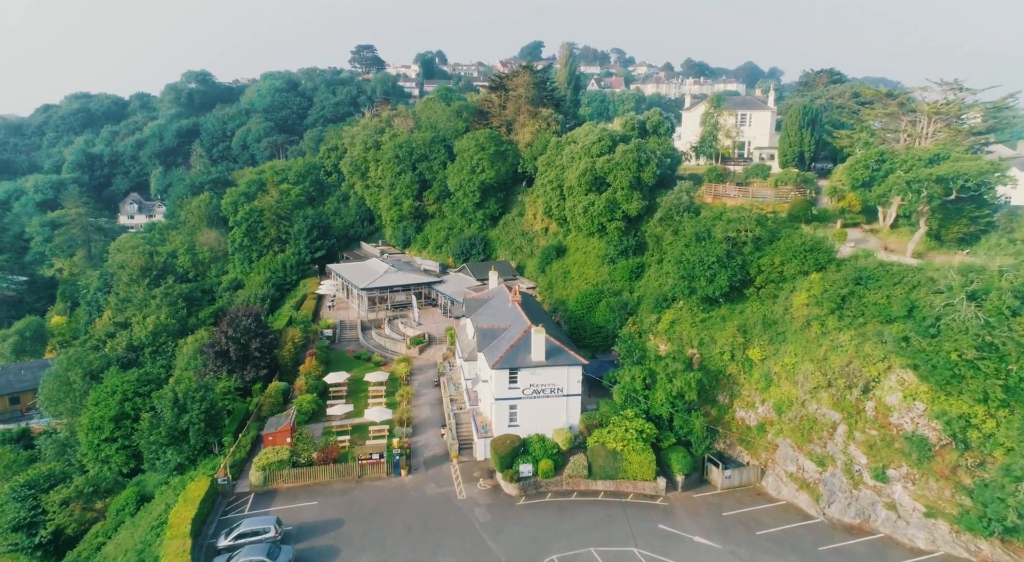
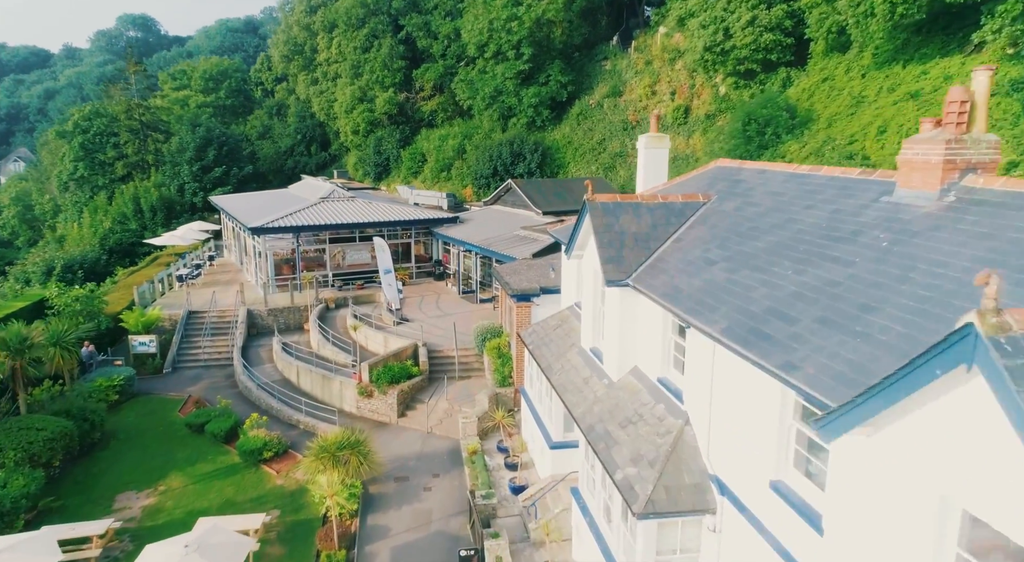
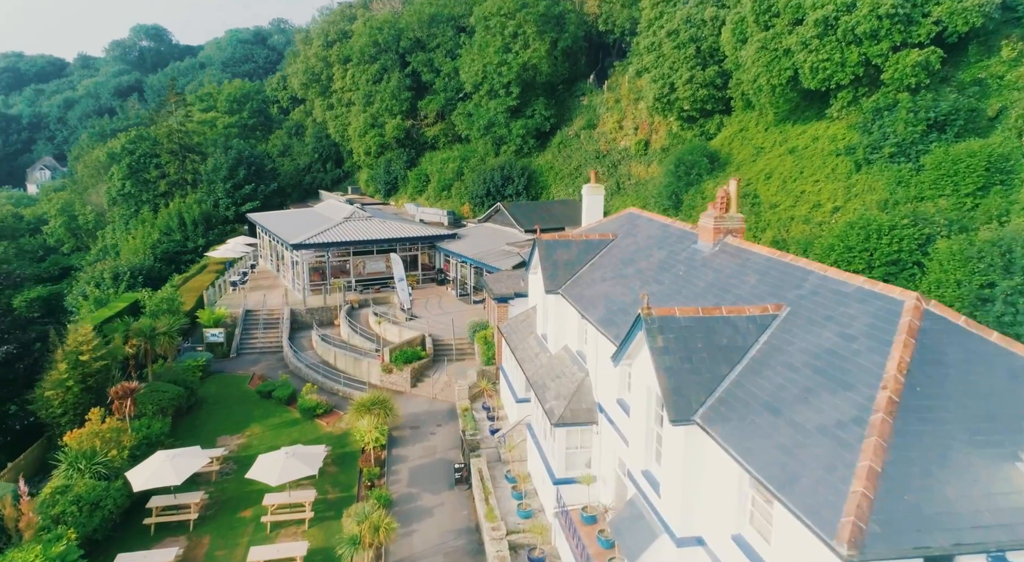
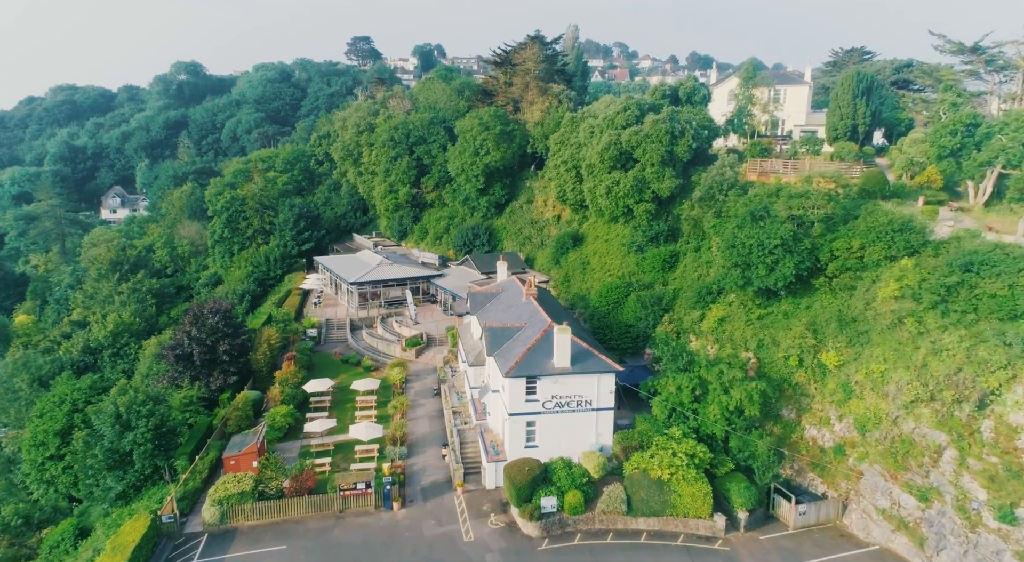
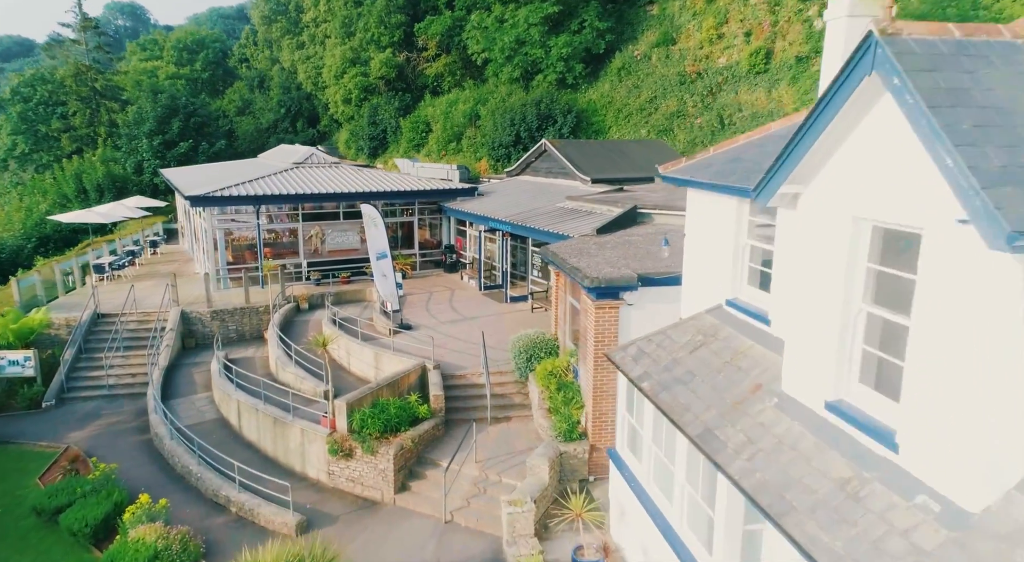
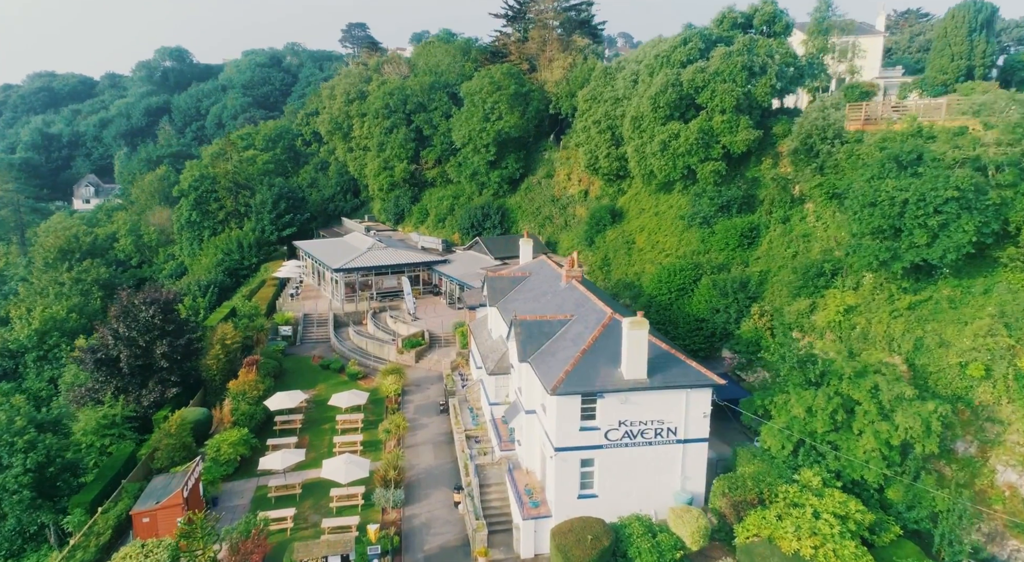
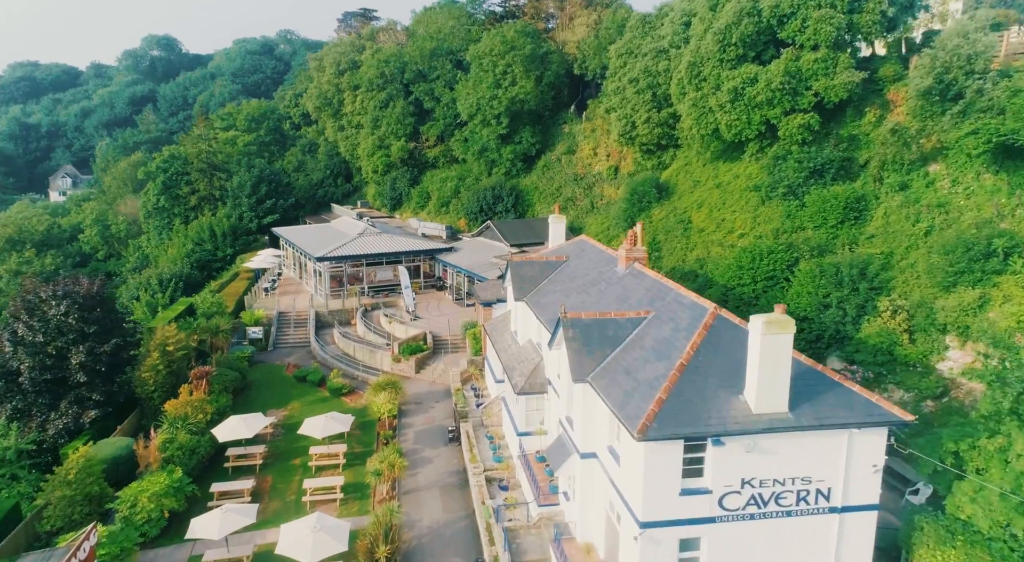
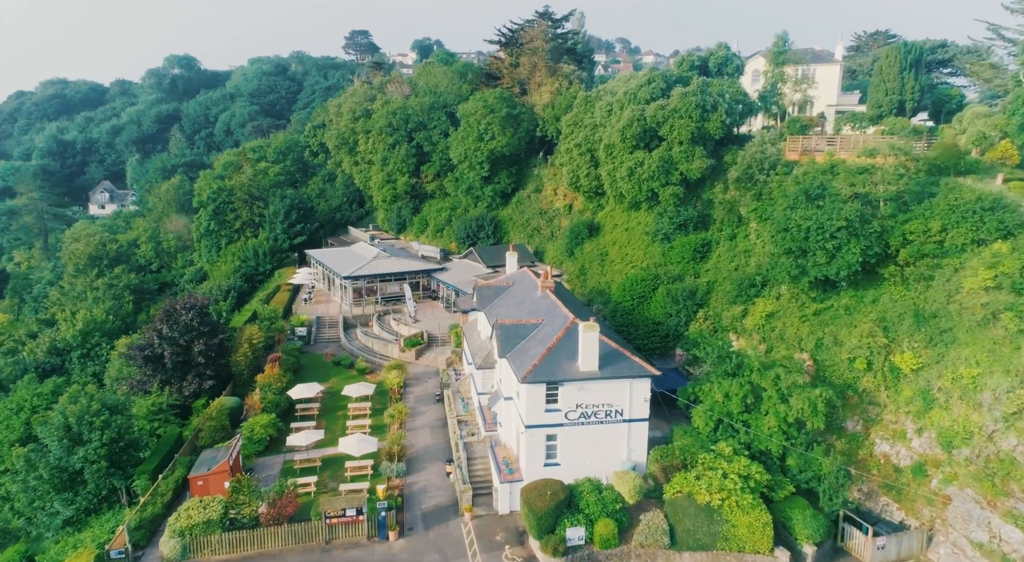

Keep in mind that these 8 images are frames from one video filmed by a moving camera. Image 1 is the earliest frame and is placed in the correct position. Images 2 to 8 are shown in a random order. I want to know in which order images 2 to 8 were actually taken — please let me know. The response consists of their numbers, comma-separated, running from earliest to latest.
4, 8, 6, 7, 3, 2, 5
